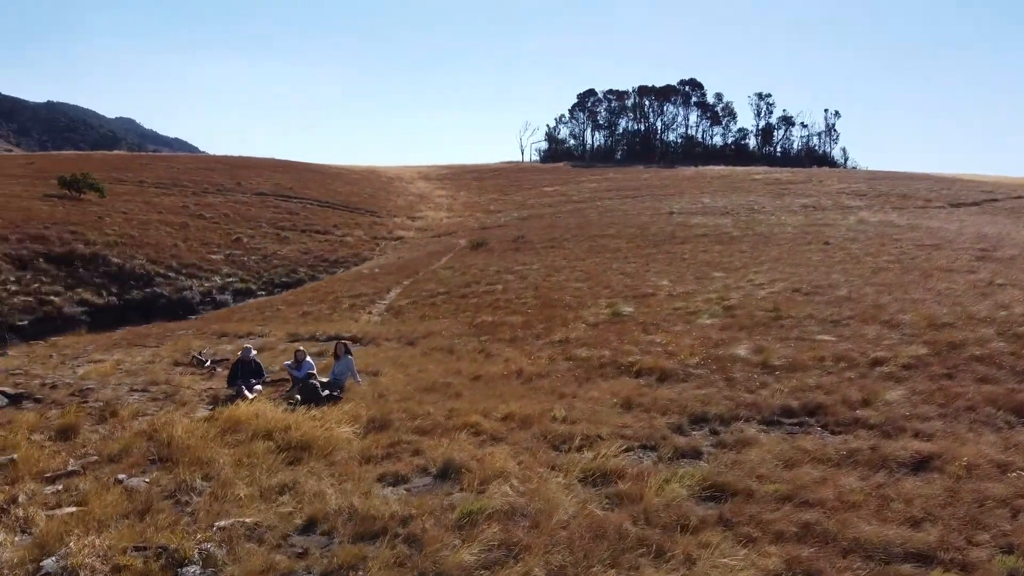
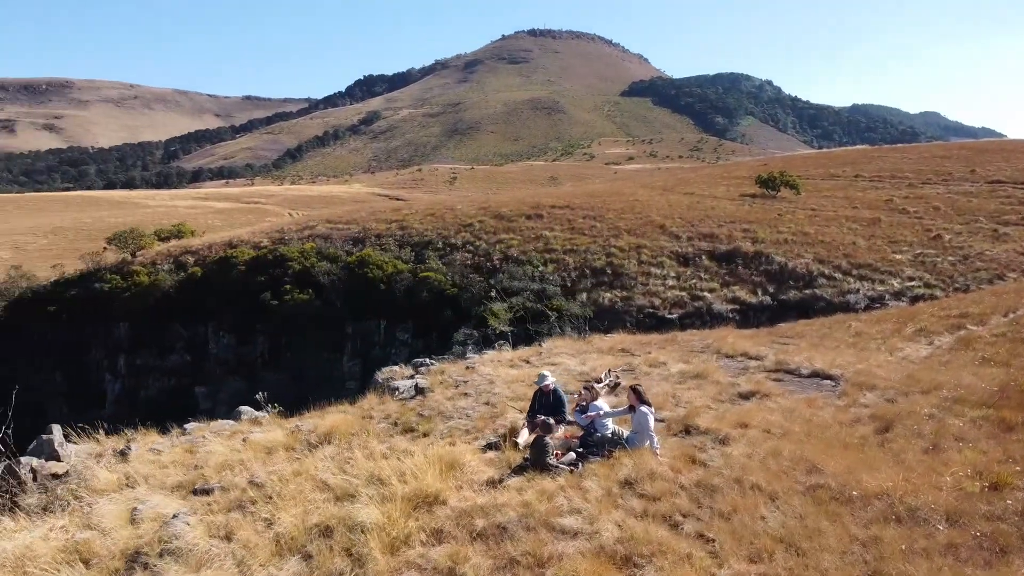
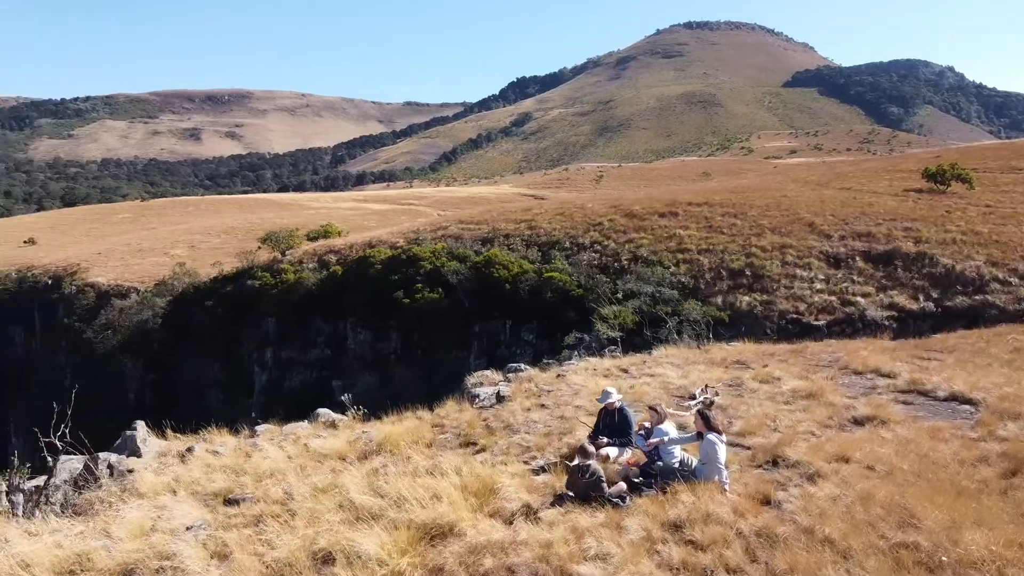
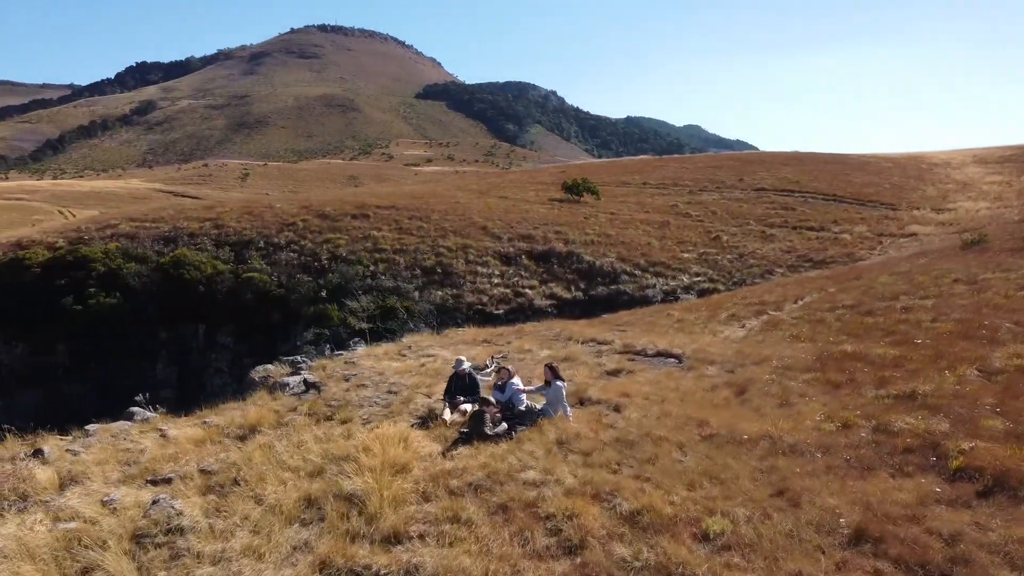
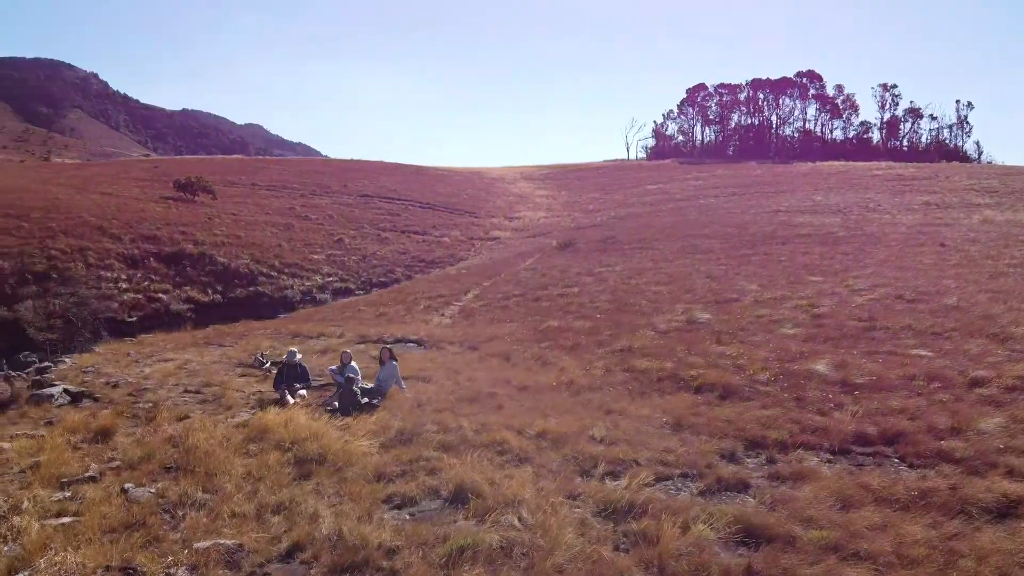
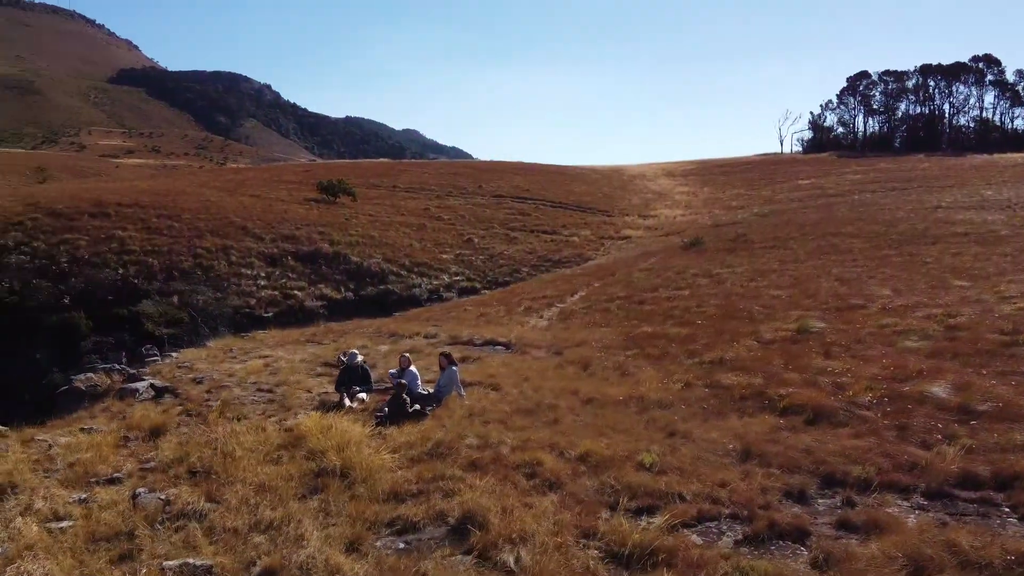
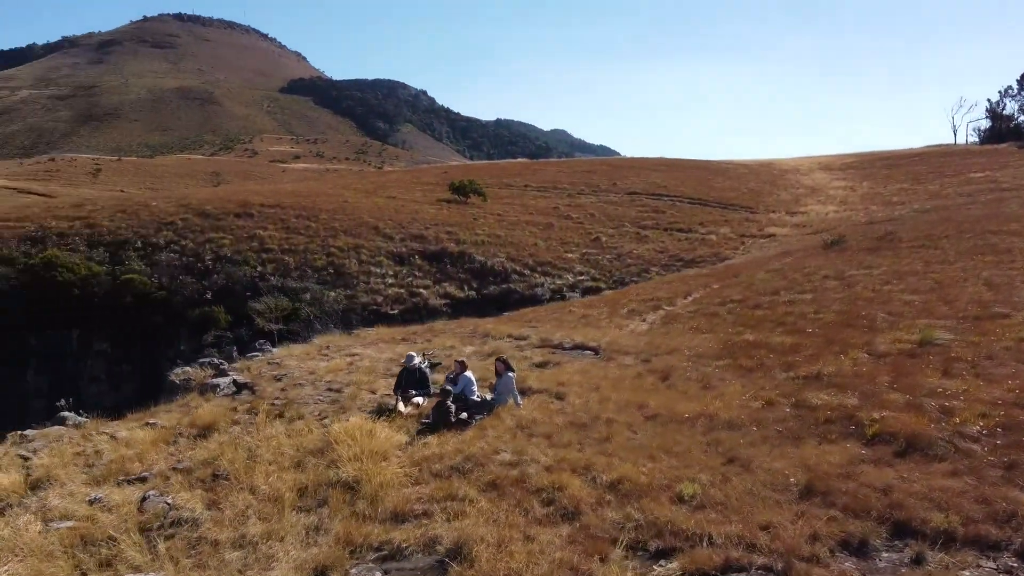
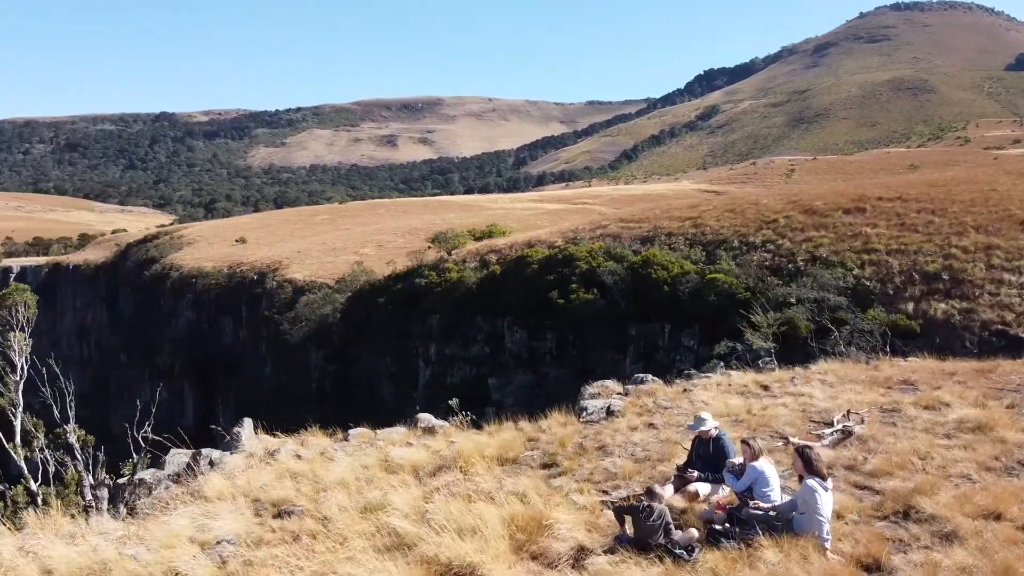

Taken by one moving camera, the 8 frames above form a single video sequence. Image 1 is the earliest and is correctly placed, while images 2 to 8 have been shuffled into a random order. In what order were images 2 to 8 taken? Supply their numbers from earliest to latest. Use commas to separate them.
5, 6, 7, 4, 2, 3, 8
